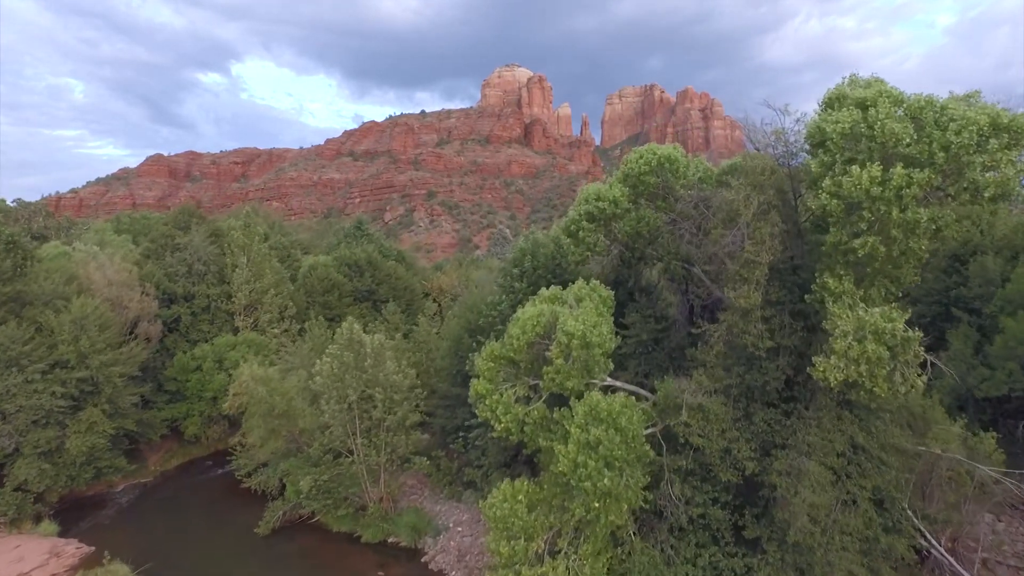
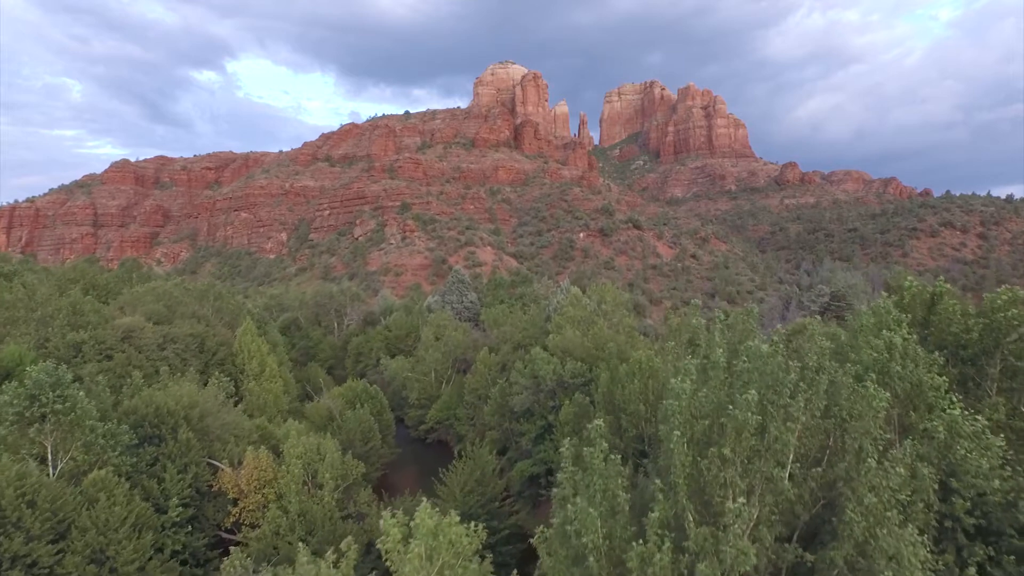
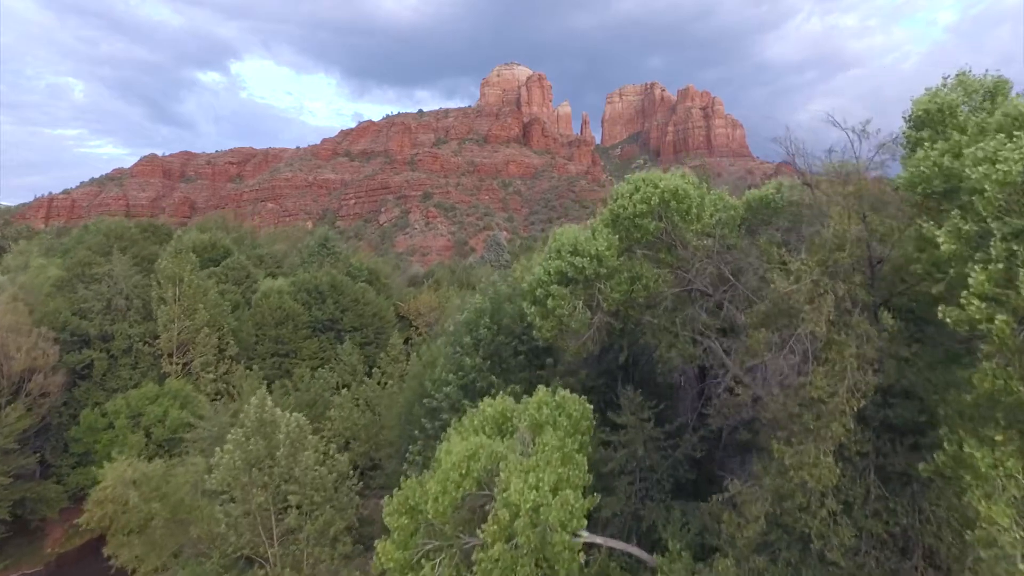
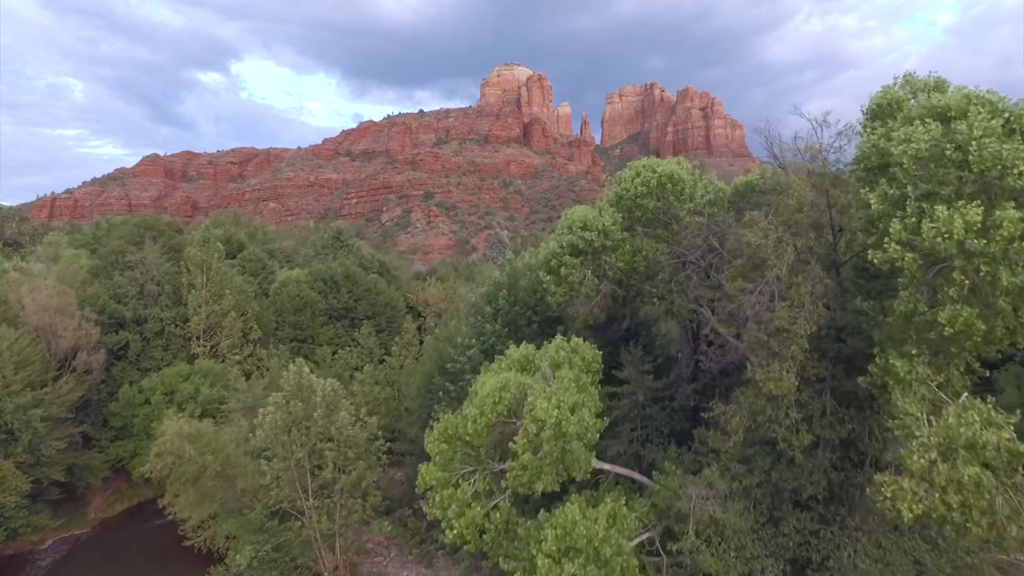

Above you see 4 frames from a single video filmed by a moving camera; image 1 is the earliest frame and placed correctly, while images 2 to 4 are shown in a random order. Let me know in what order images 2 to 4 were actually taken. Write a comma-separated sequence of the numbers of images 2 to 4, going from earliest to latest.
4, 3, 2
